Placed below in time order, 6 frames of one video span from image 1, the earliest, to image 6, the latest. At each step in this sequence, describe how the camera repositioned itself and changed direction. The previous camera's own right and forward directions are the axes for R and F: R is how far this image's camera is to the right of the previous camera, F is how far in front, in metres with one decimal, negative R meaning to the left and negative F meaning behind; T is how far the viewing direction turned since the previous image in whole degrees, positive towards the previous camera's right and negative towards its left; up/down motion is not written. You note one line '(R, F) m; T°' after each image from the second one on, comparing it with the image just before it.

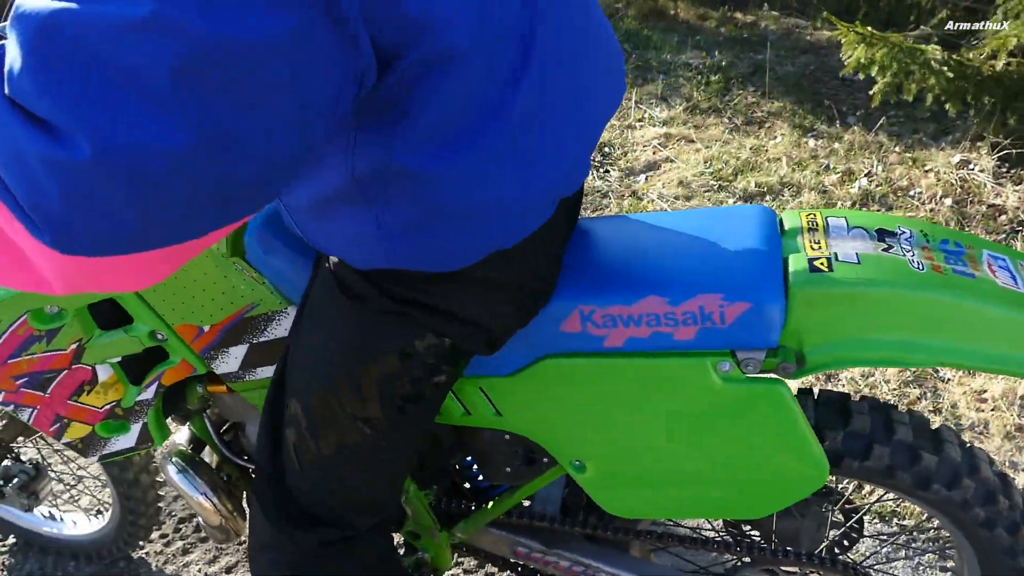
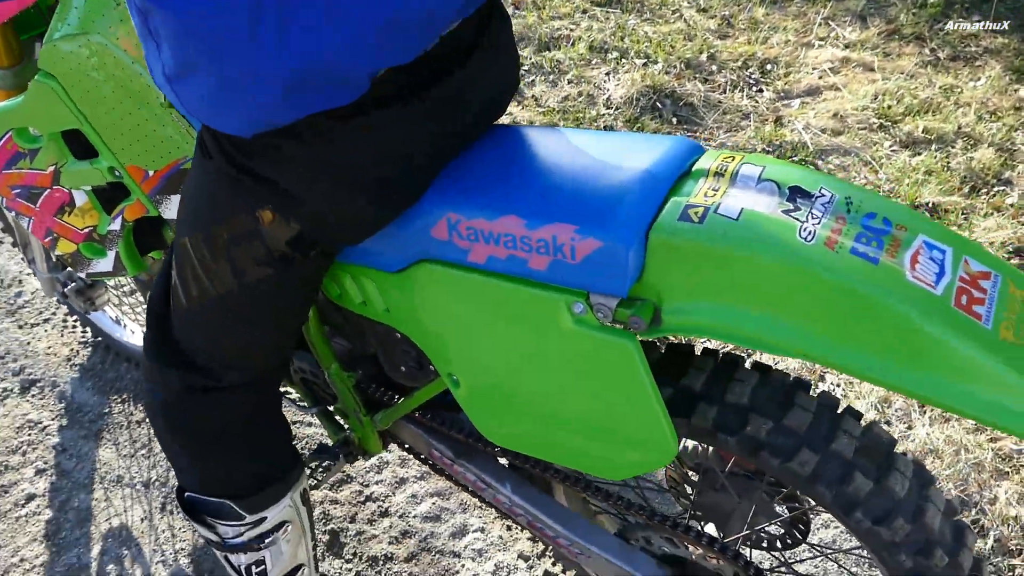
(+0.5, +0.2) m; -14°
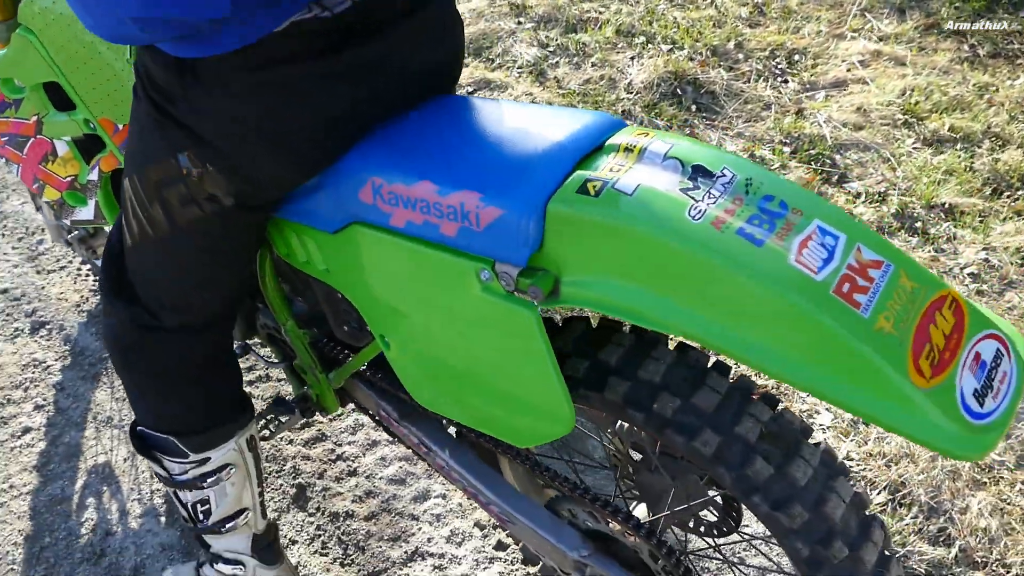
(+0.2, 0.0) m; -3°
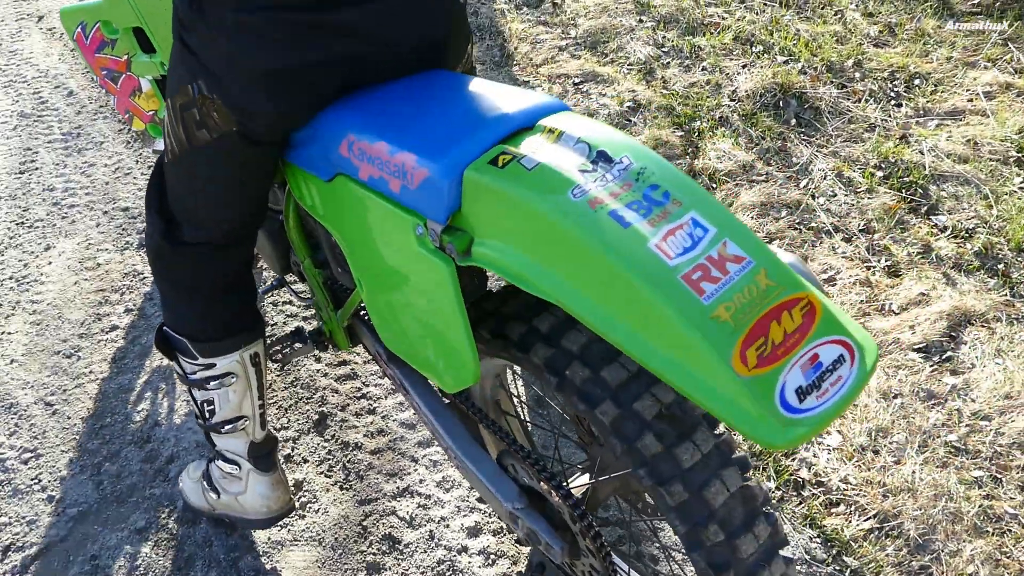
(+0.4, -0.1) m; -10°
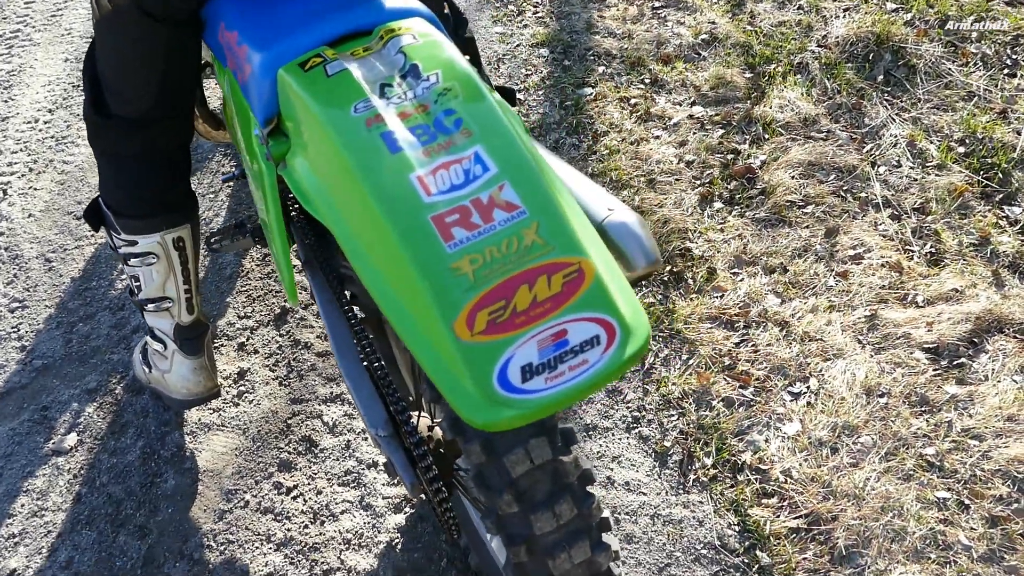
(+0.5, +0.1) m; -9°
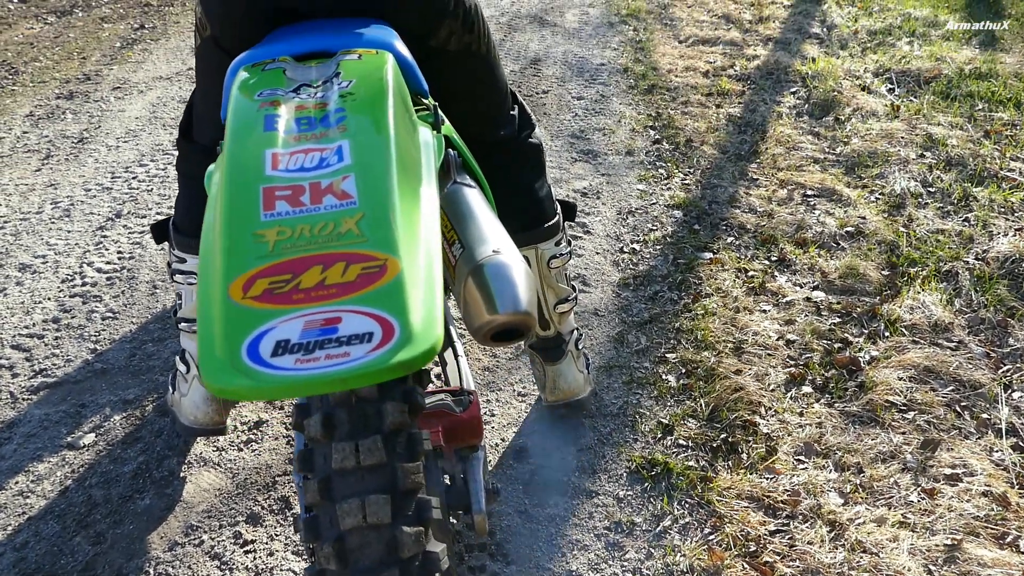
(+0.4, +0.2) m; -15°
